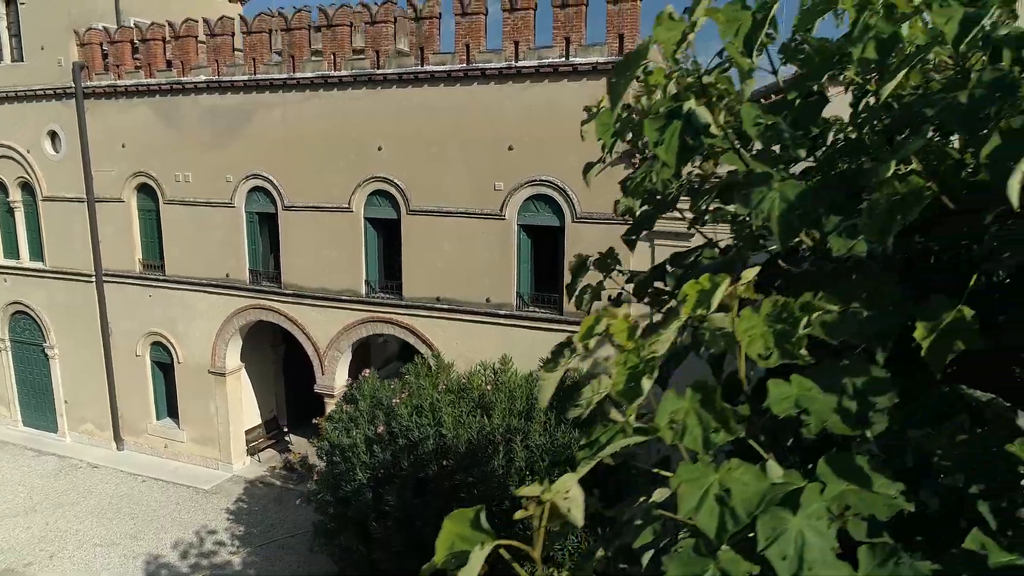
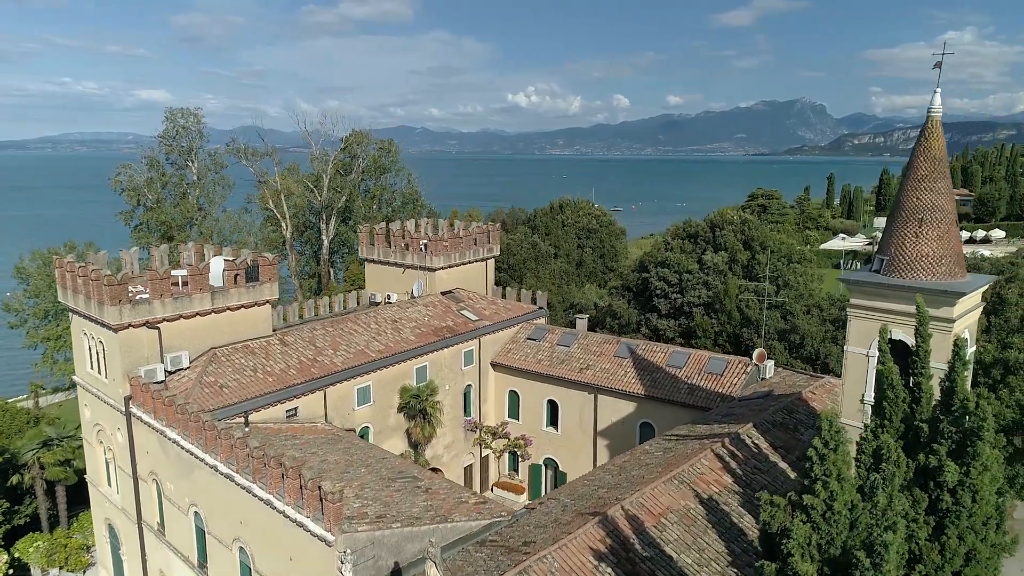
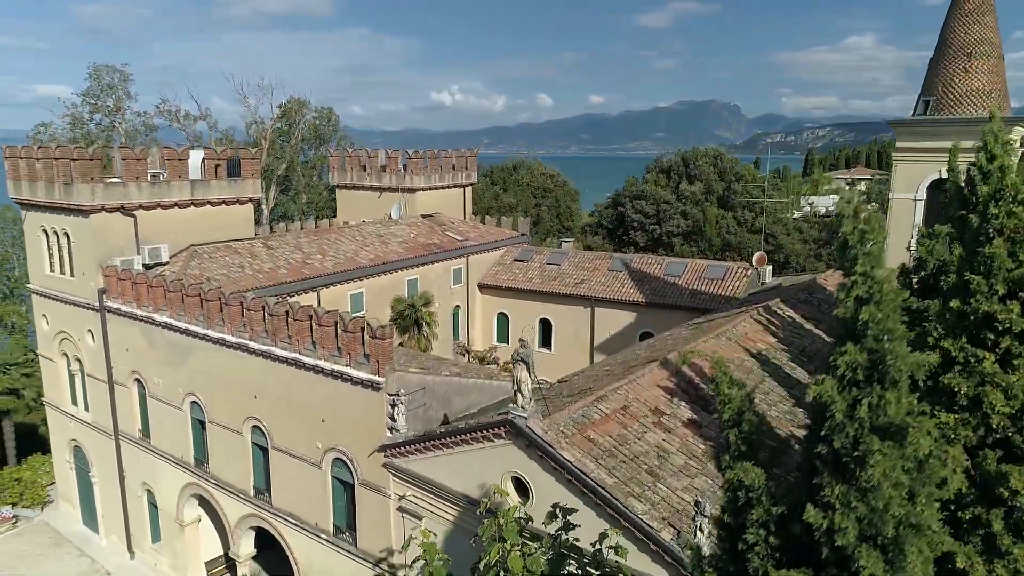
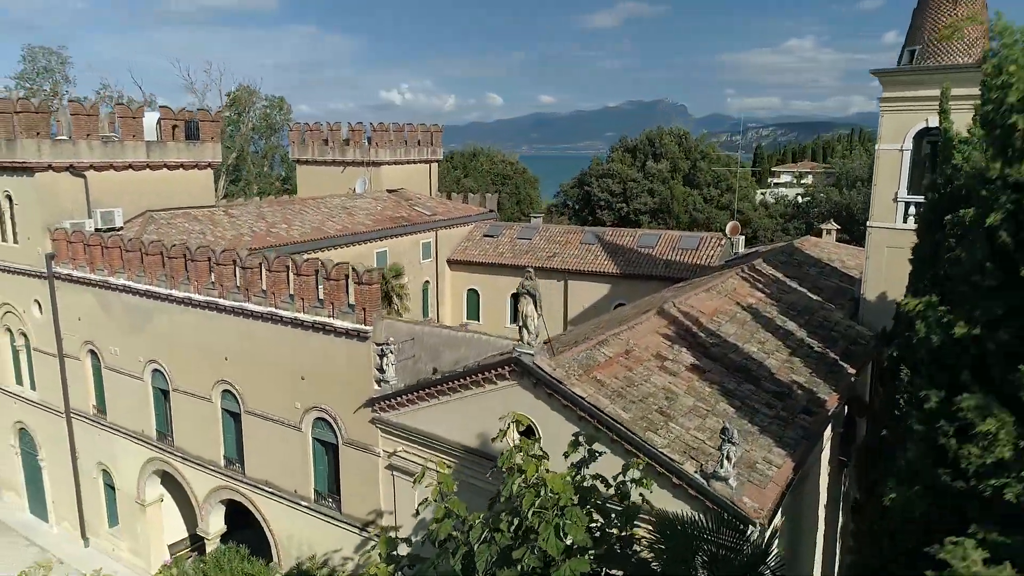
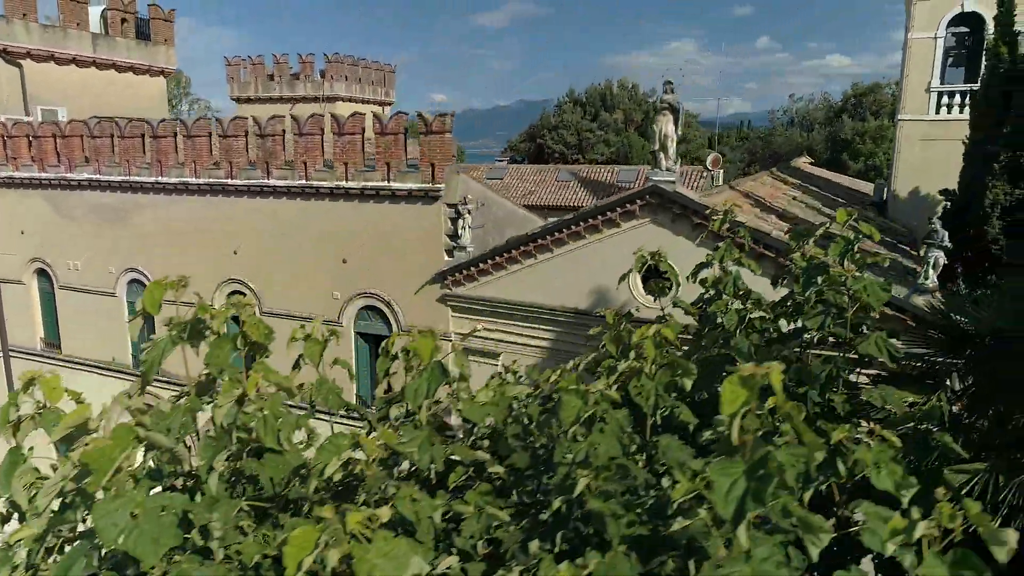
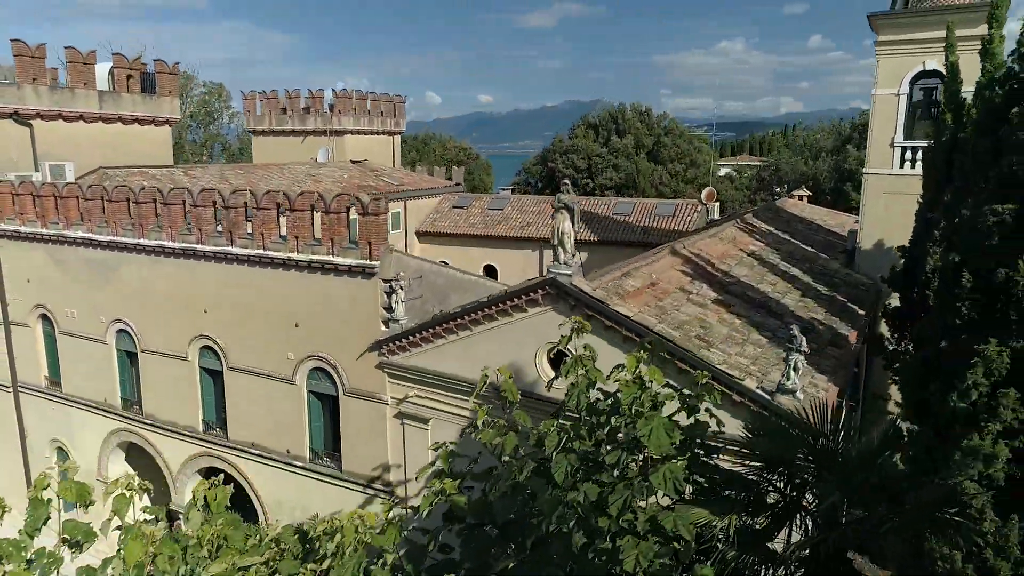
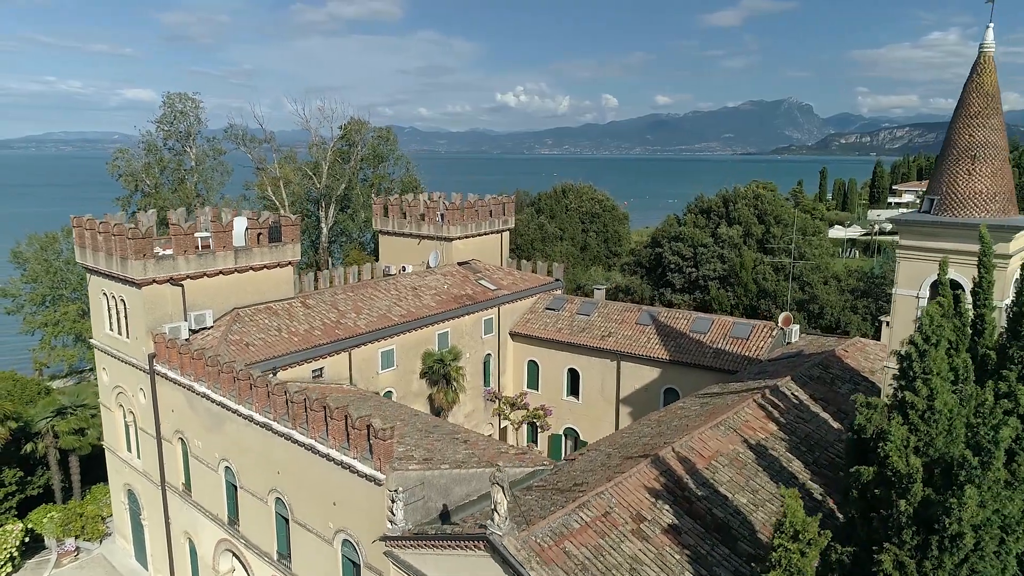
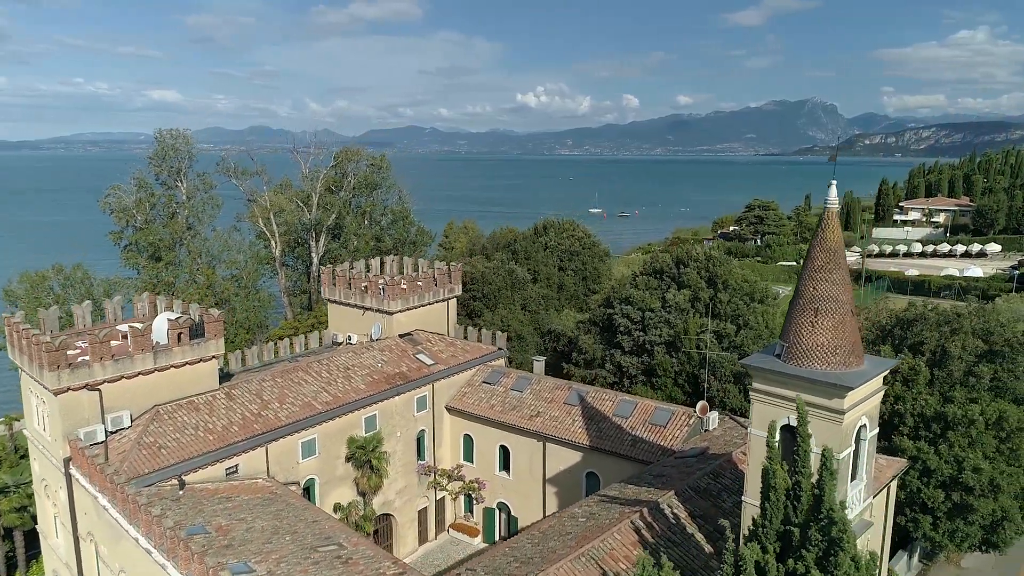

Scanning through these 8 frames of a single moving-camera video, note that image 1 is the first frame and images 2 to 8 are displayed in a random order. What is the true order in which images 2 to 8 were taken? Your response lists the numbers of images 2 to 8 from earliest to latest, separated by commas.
5, 6, 4, 3, 7, 2, 8
